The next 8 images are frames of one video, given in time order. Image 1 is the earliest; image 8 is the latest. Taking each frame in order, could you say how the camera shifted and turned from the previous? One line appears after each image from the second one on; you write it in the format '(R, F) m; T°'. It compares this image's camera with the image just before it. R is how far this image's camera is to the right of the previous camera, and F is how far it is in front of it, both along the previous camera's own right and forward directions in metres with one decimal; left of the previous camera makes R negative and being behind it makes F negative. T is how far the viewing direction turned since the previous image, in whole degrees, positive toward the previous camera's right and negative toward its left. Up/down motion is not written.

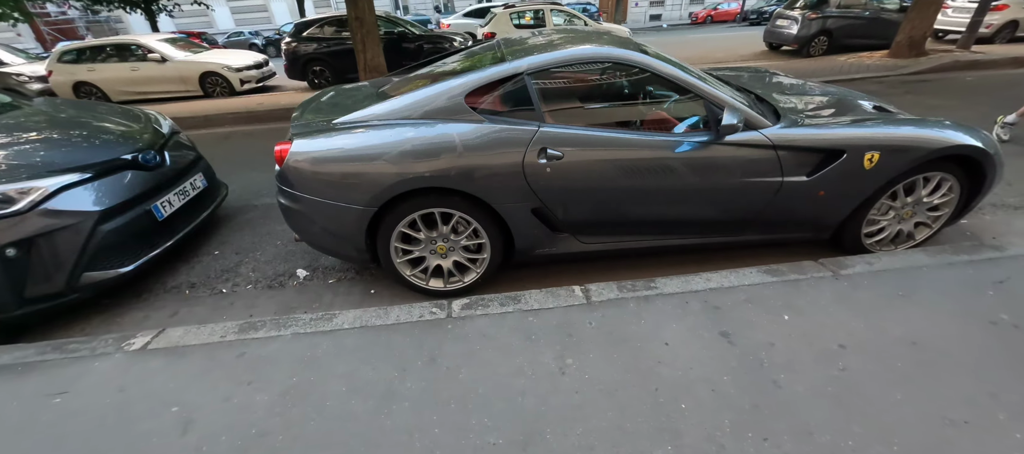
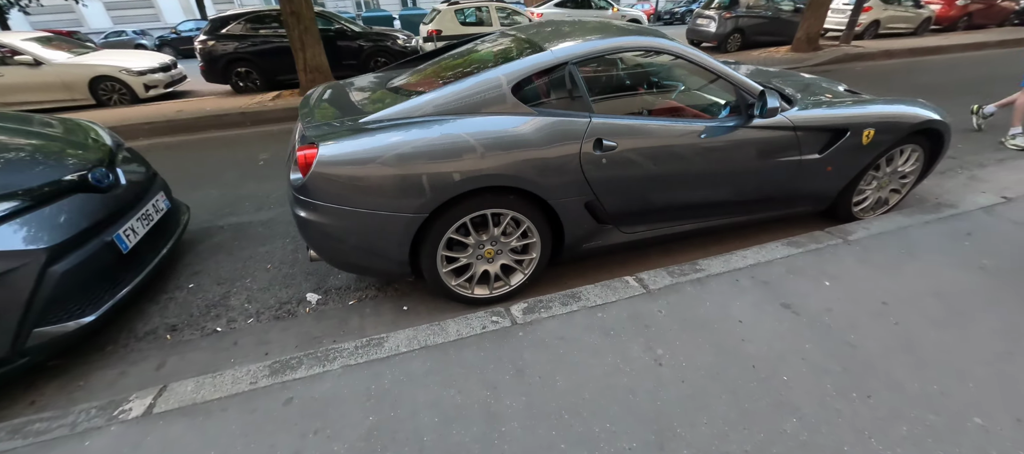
(-0.8, +0.2) m; +11°
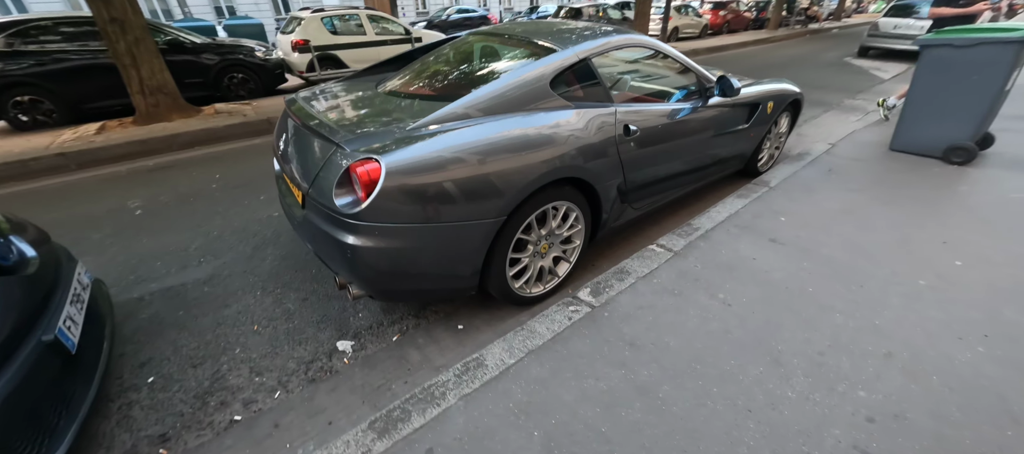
(-1.2, +0.2) m; +22°
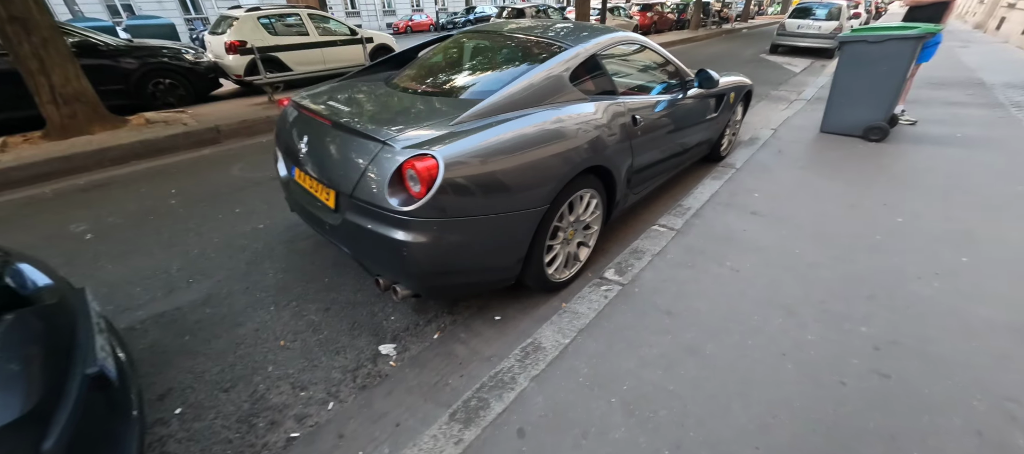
(-0.6, 0.0) m; +10°
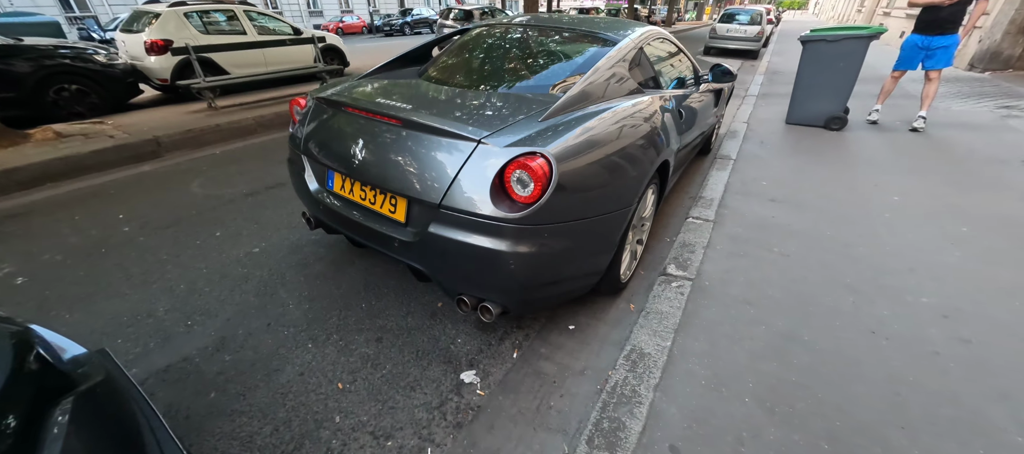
(-0.7, +0.3) m; +10°
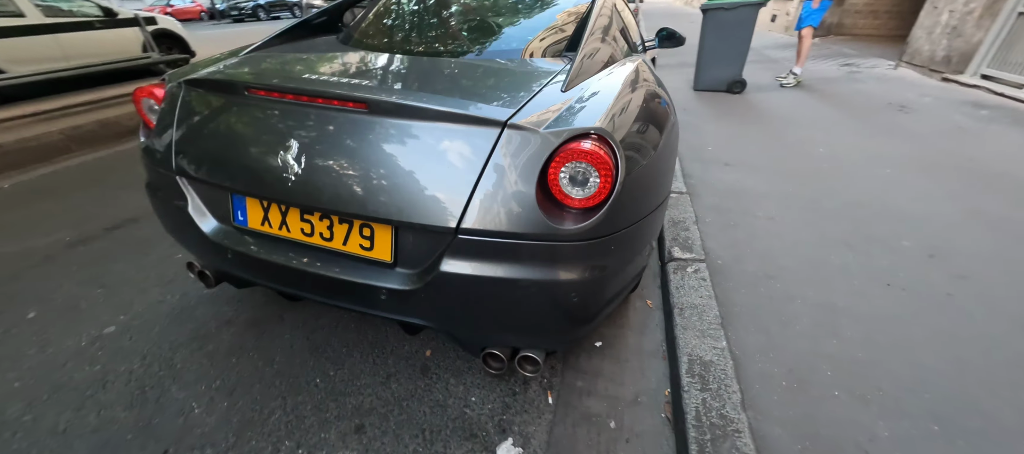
(-0.4, +0.6) m; +15°
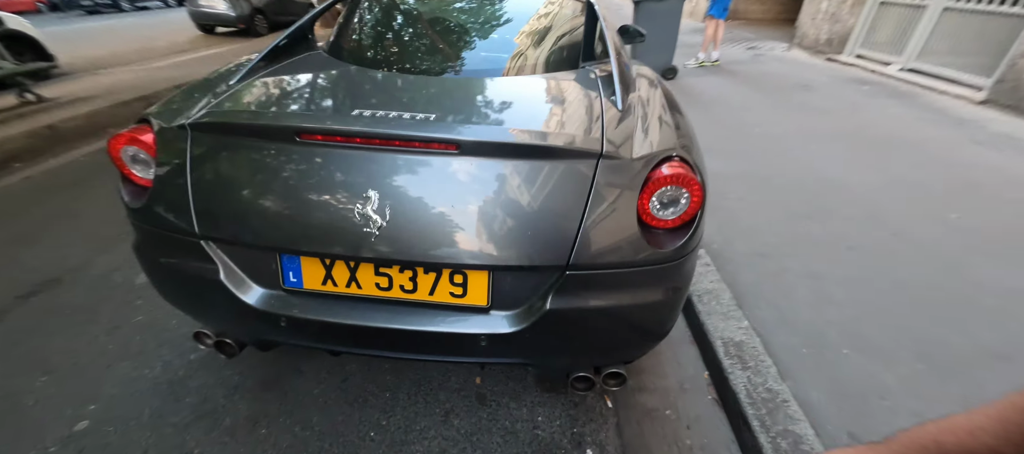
(-0.5, +0.1) m; +11°
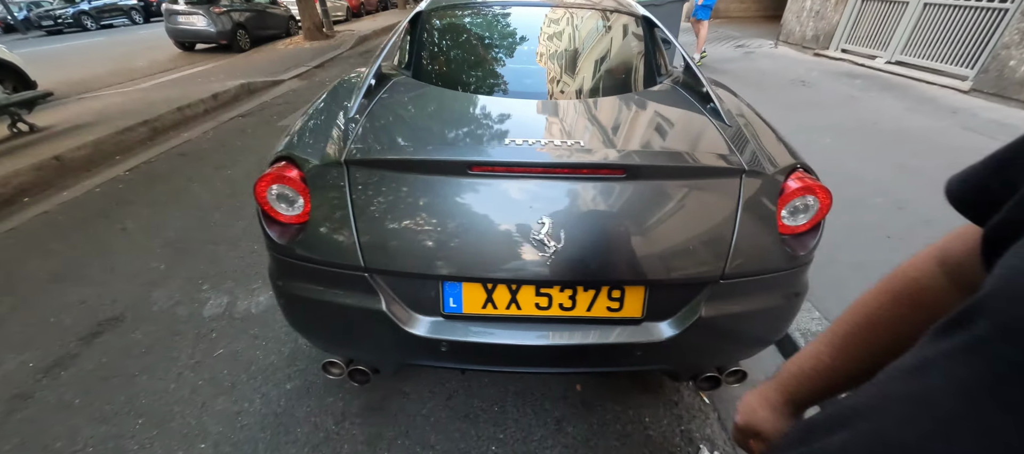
(-0.5, 0.0) m; +3°
